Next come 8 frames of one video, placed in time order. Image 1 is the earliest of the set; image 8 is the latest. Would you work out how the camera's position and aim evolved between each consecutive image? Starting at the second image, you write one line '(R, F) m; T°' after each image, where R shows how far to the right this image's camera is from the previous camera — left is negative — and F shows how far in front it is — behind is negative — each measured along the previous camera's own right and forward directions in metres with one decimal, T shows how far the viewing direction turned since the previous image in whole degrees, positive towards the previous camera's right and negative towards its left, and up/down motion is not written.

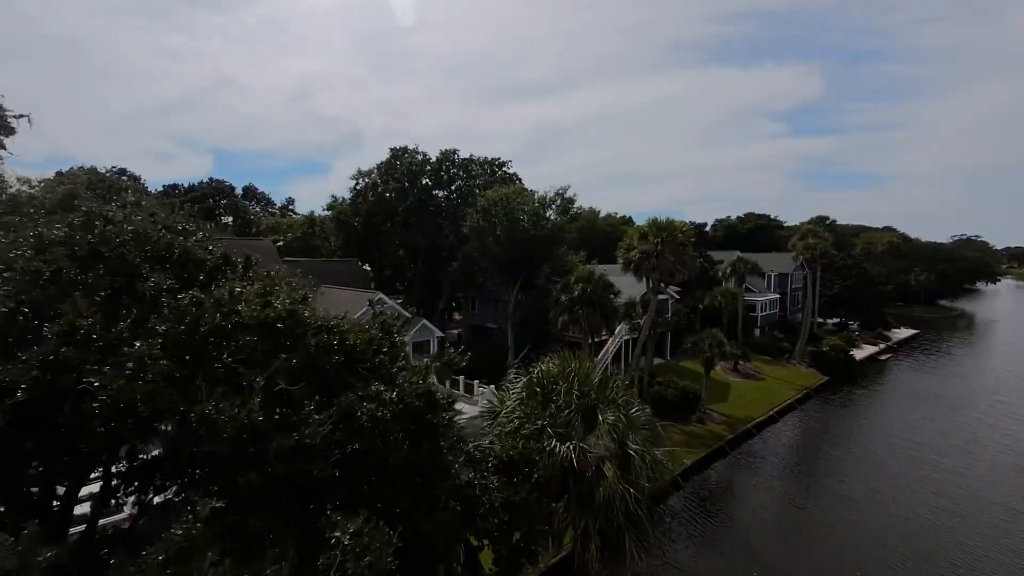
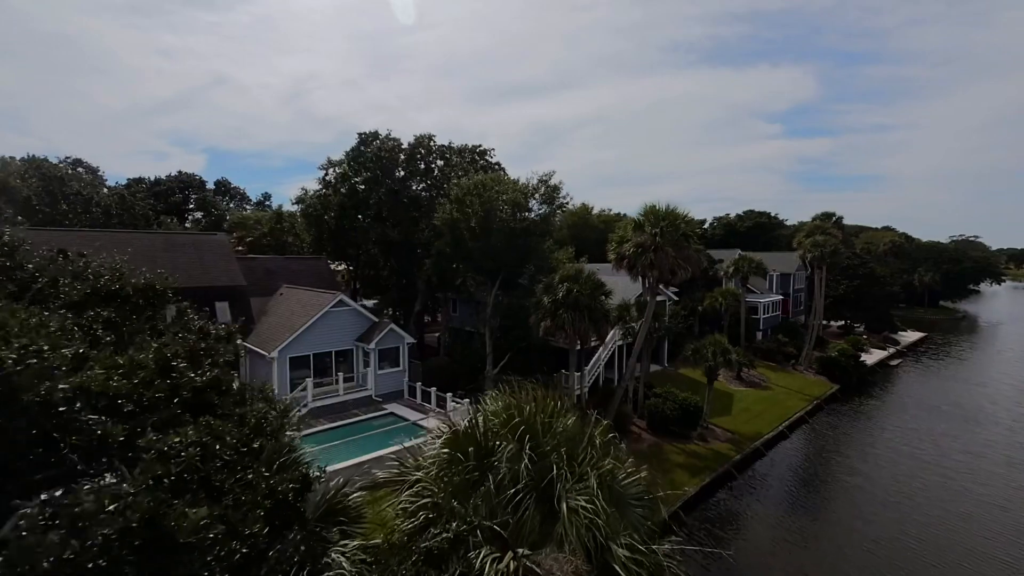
(+1.0, +3.6) m; 0°
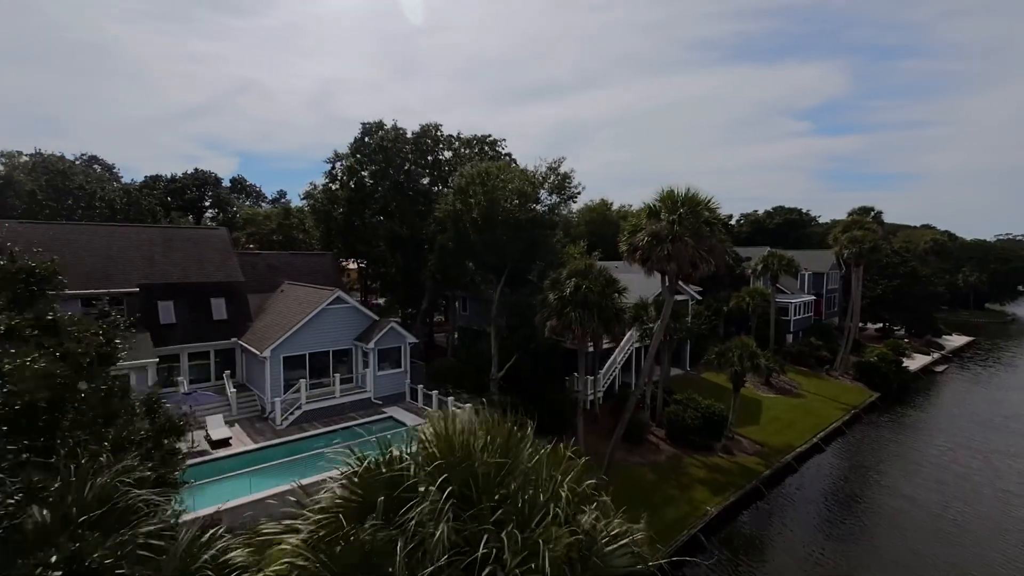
(+0.8, +2.0) m; -3°
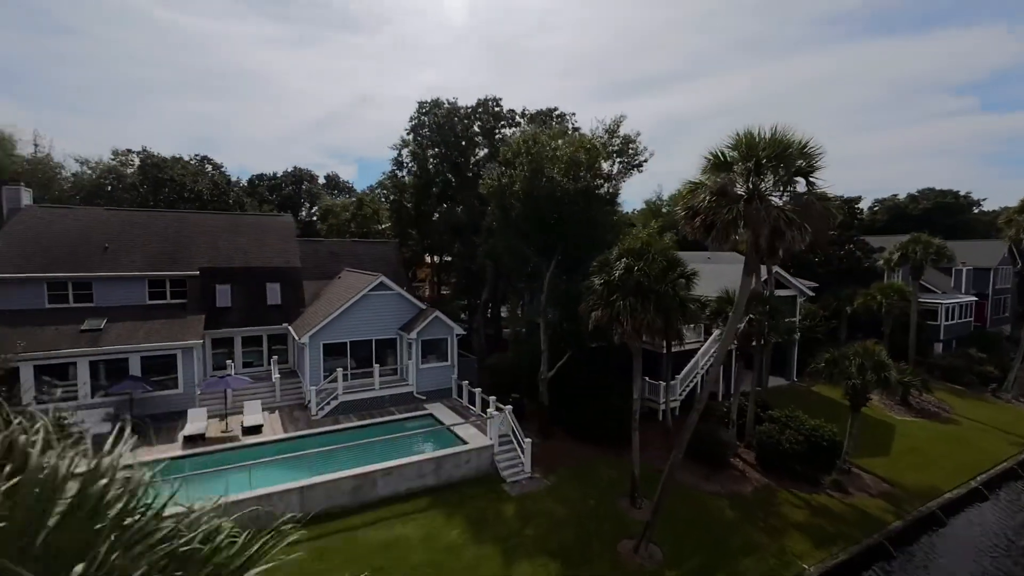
(+2.2, +3.5) m; -12°
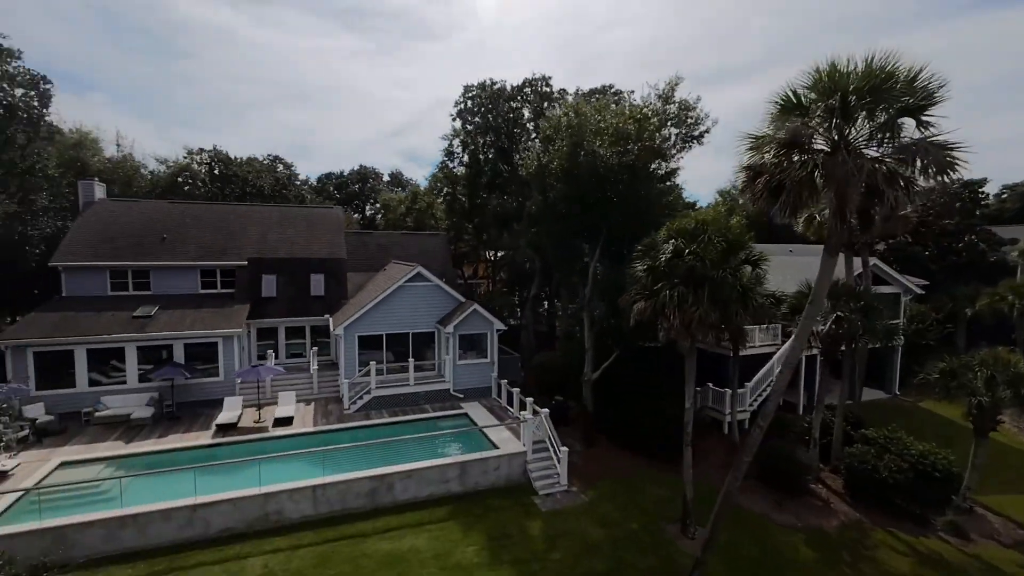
(+1.2, +2.1) m; -8°
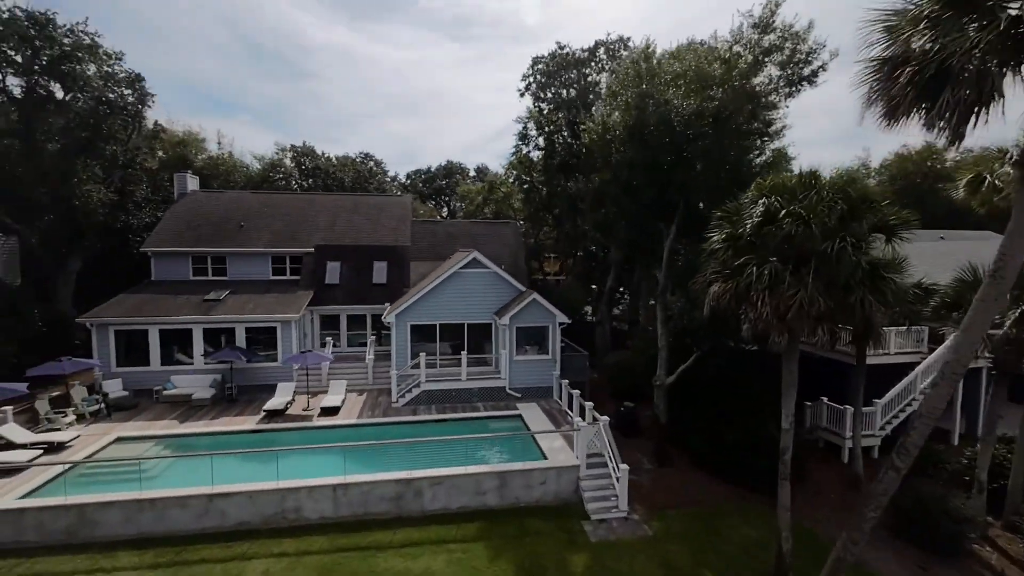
(+1.4, +2.7) m; -11°
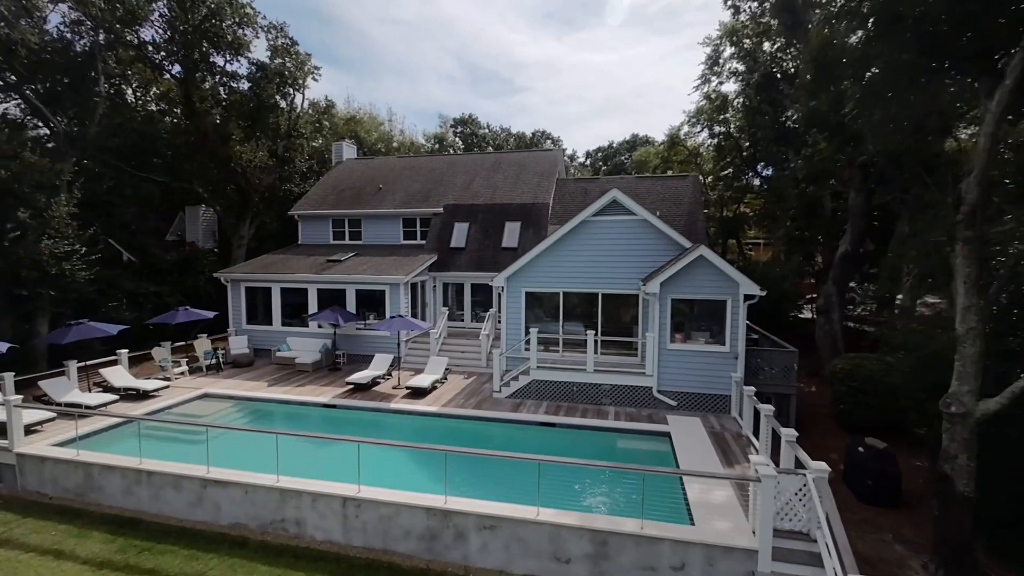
(+1.4, +6.6) m; -23°
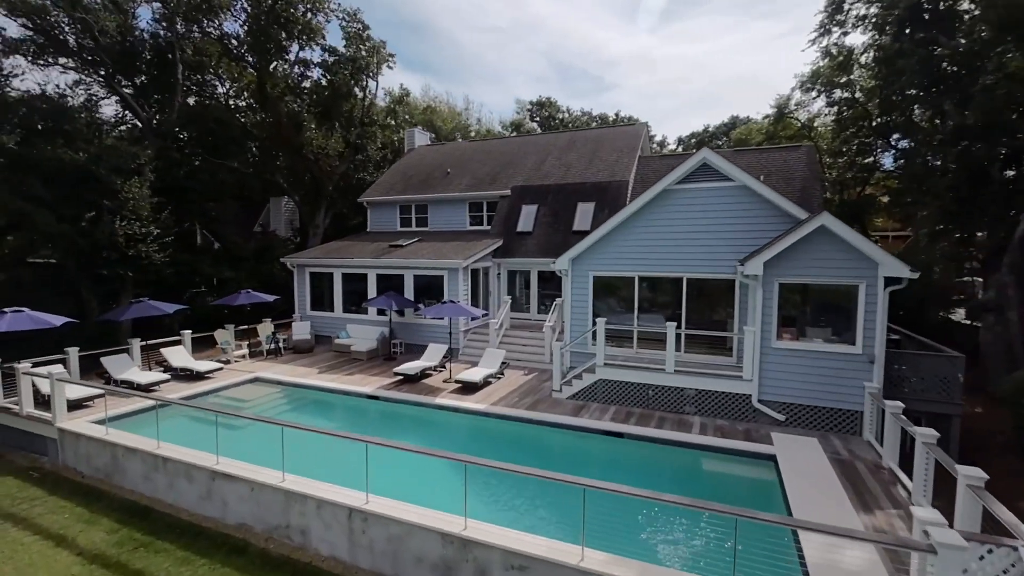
(+0.6, +2.2) m; -10°
